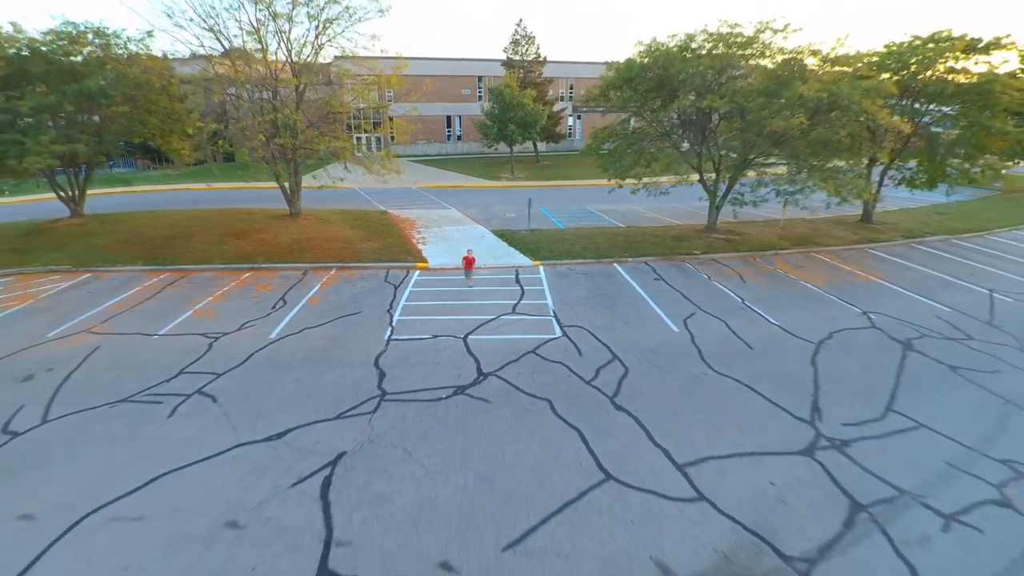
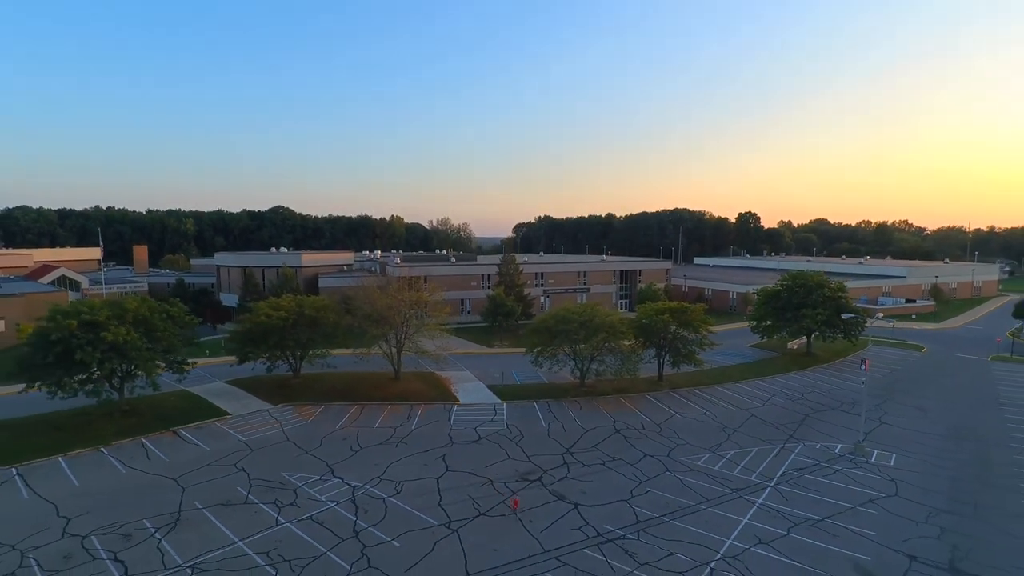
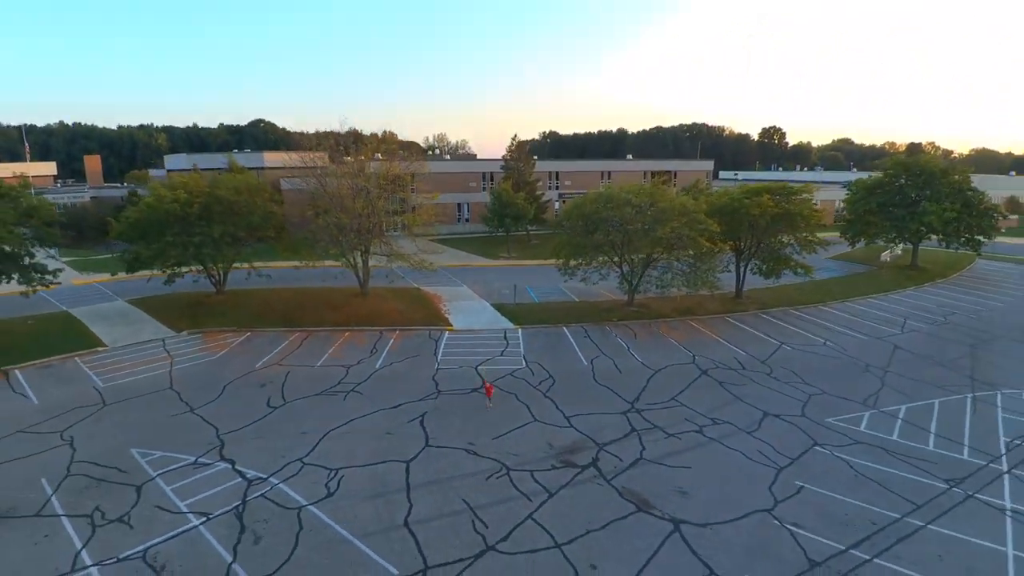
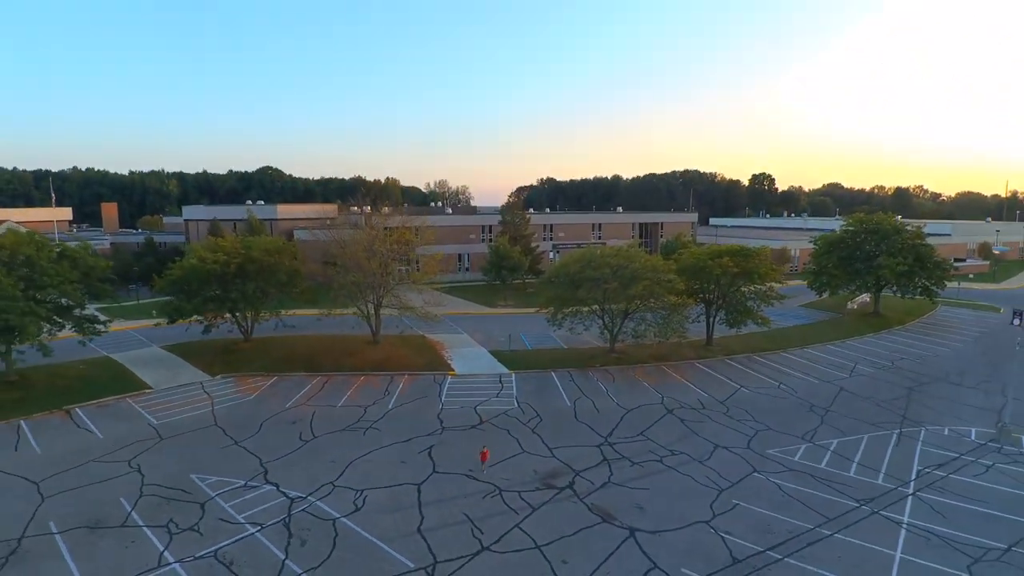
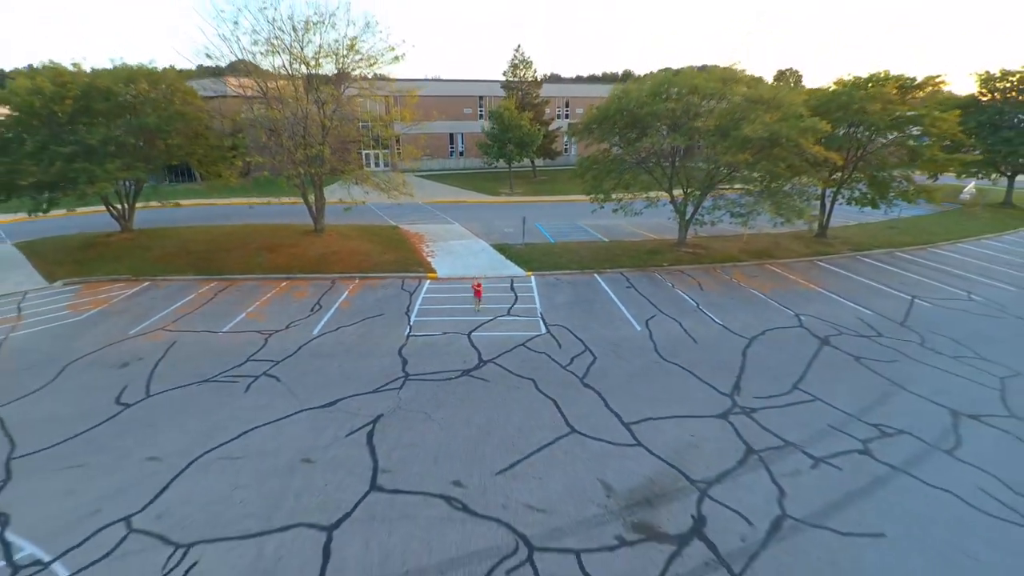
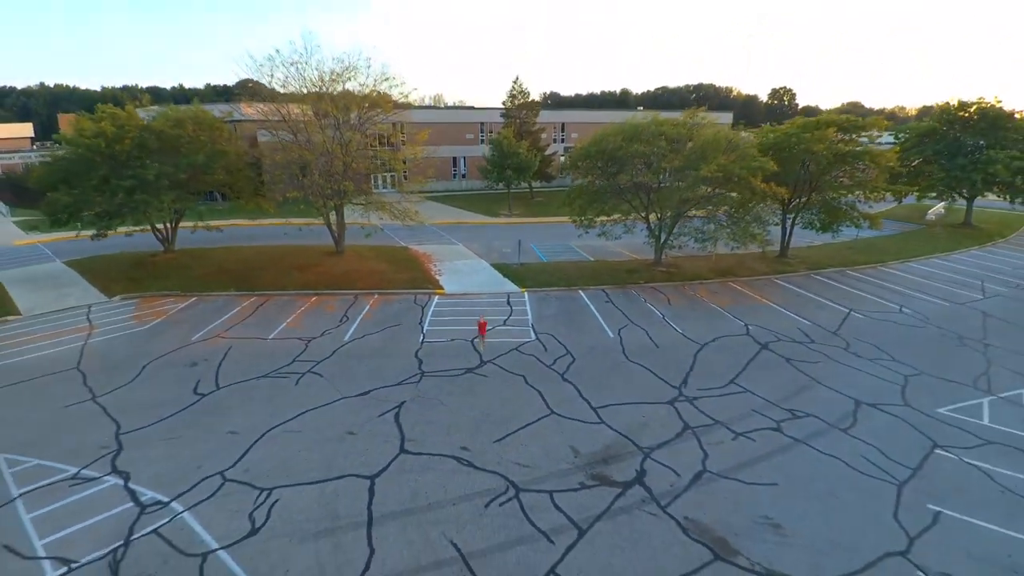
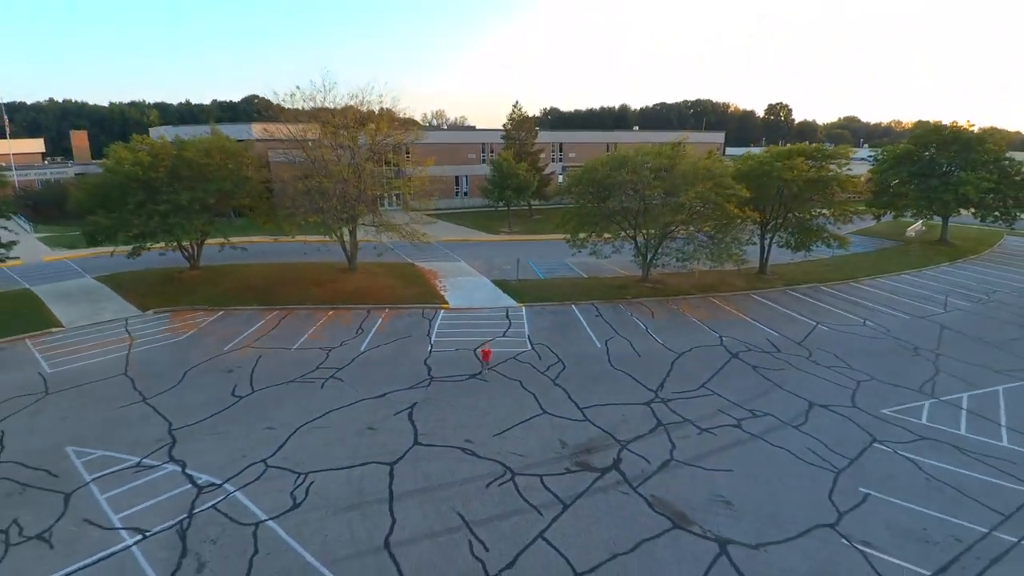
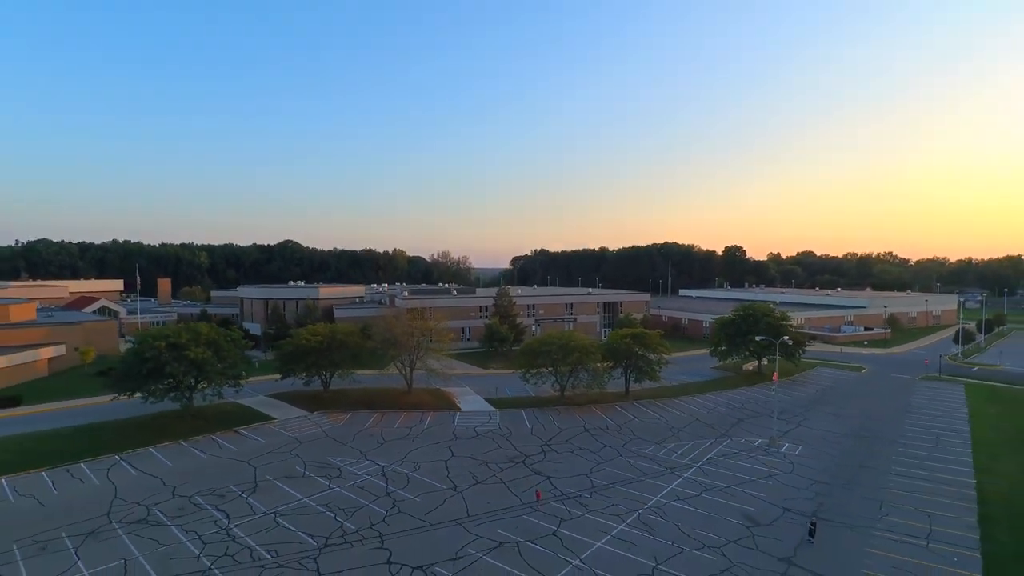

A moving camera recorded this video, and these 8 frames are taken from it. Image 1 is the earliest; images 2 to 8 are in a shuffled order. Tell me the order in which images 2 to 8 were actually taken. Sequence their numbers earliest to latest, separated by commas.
5, 6, 7, 3, 4, 2, 8
